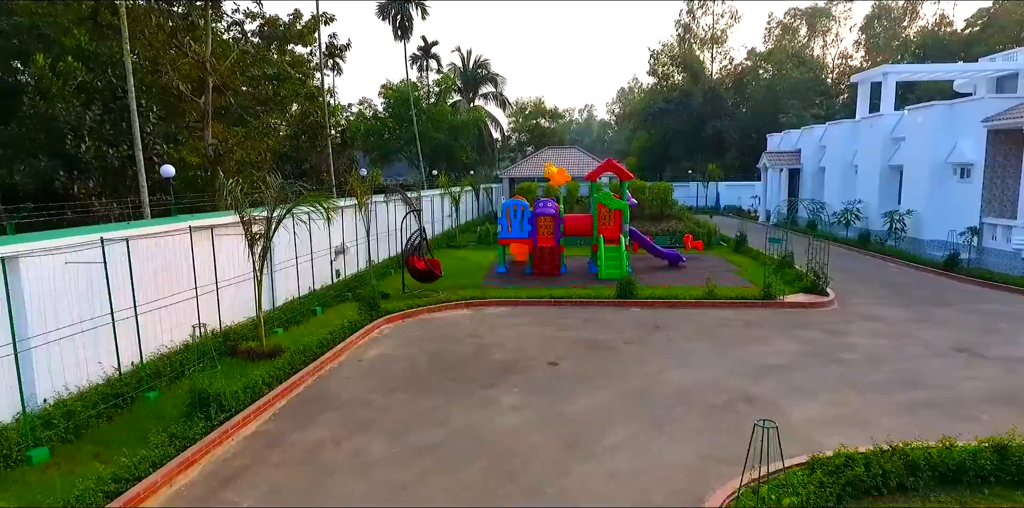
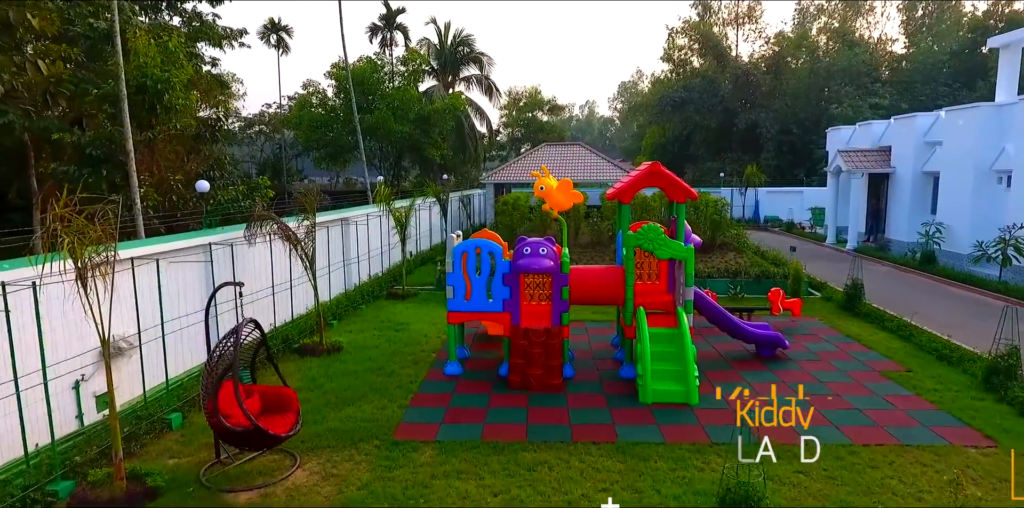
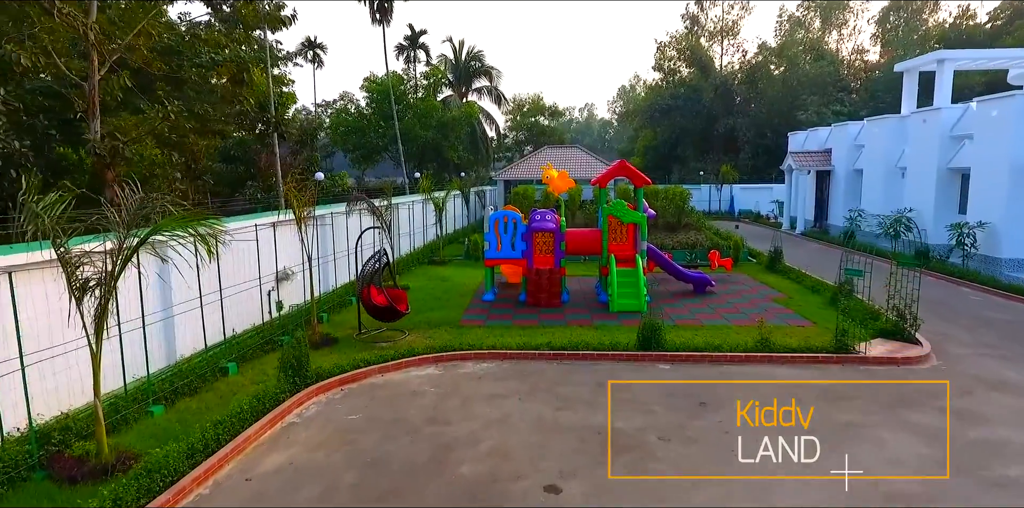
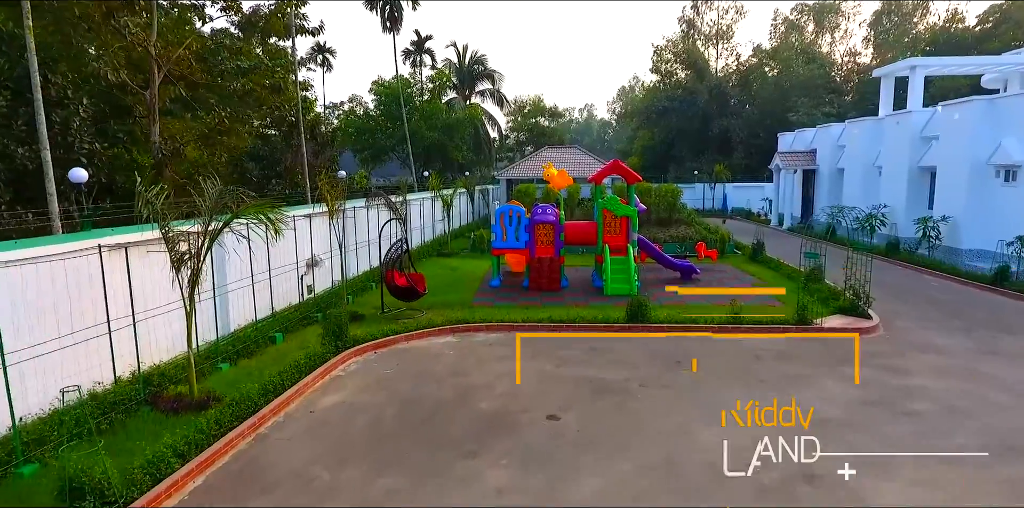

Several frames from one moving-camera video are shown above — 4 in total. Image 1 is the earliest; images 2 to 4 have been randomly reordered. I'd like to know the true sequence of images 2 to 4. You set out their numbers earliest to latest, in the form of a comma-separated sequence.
4, 3, 2
